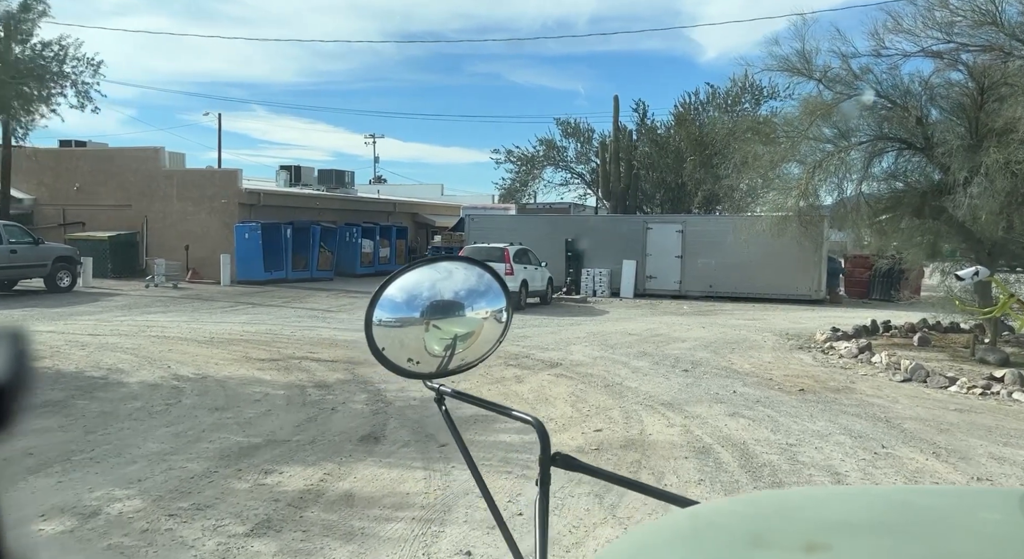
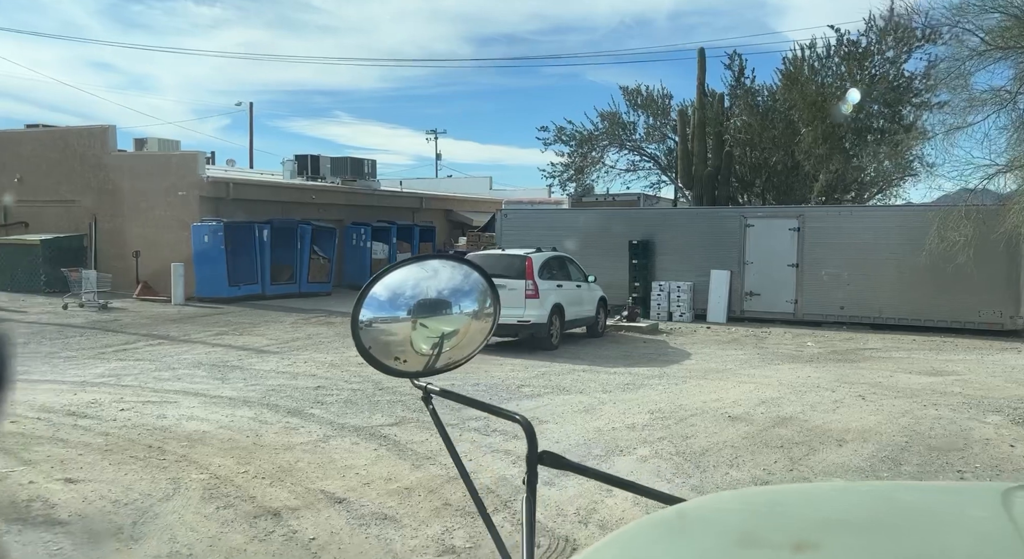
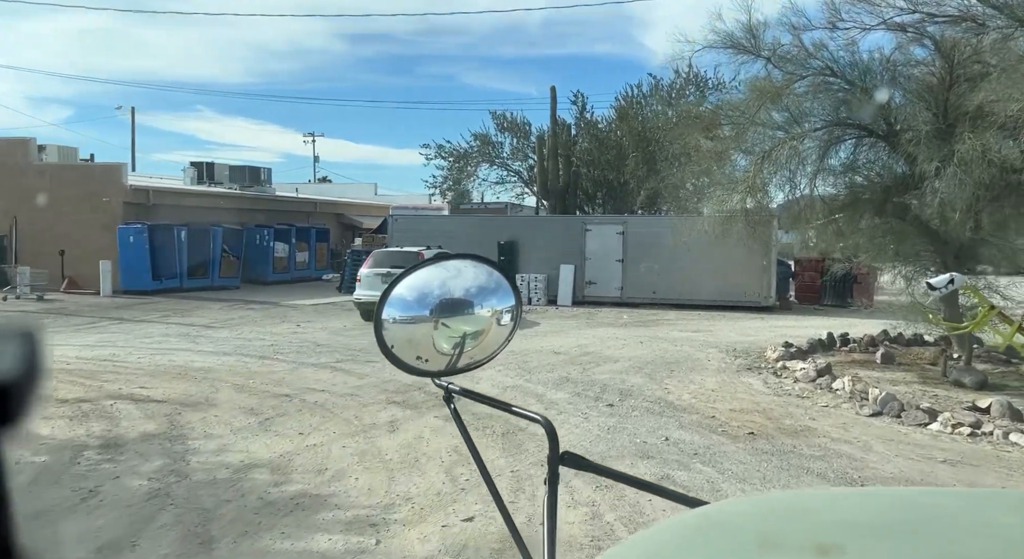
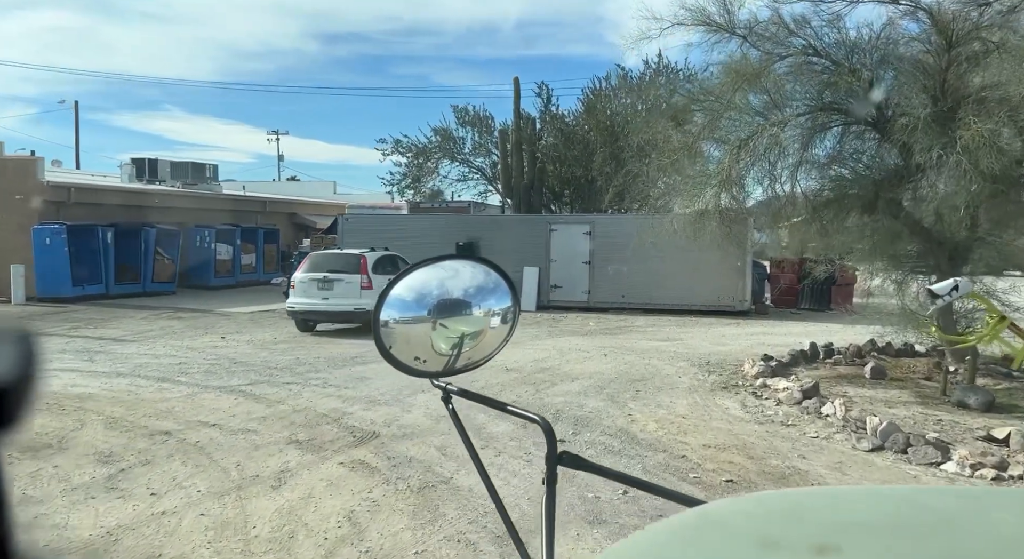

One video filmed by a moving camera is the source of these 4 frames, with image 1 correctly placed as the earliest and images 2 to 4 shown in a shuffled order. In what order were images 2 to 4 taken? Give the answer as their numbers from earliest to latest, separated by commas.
3, 4, 2
